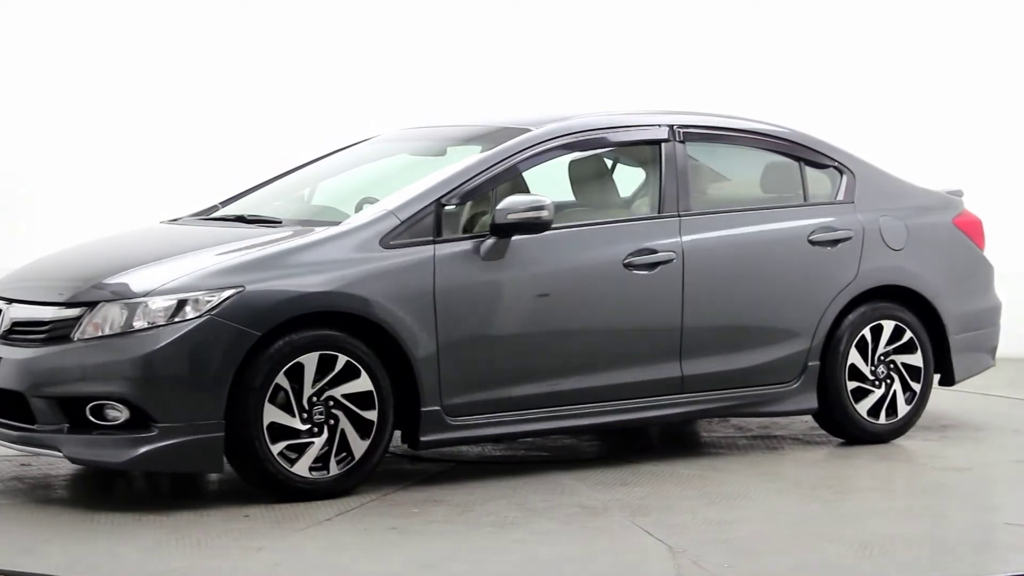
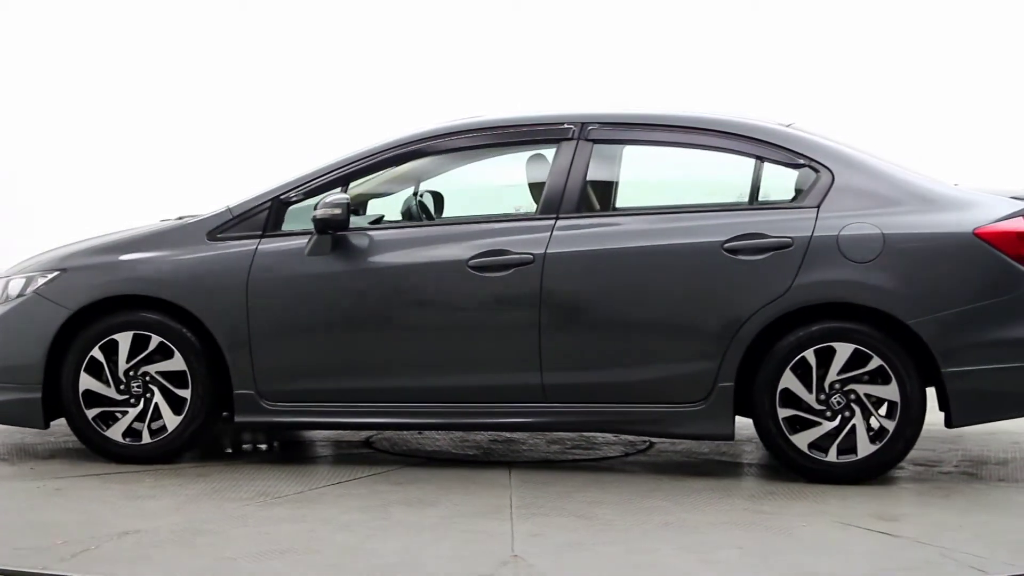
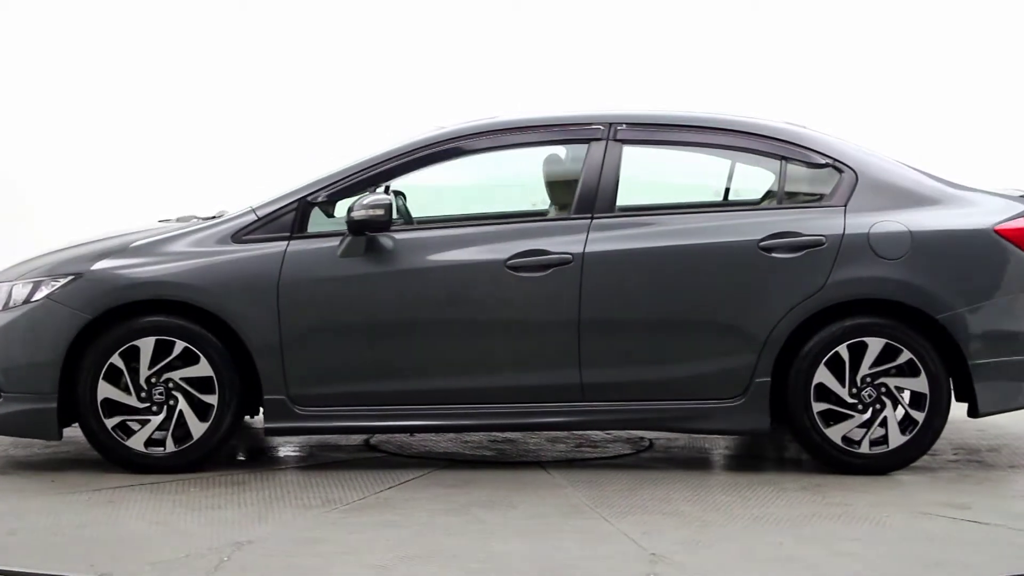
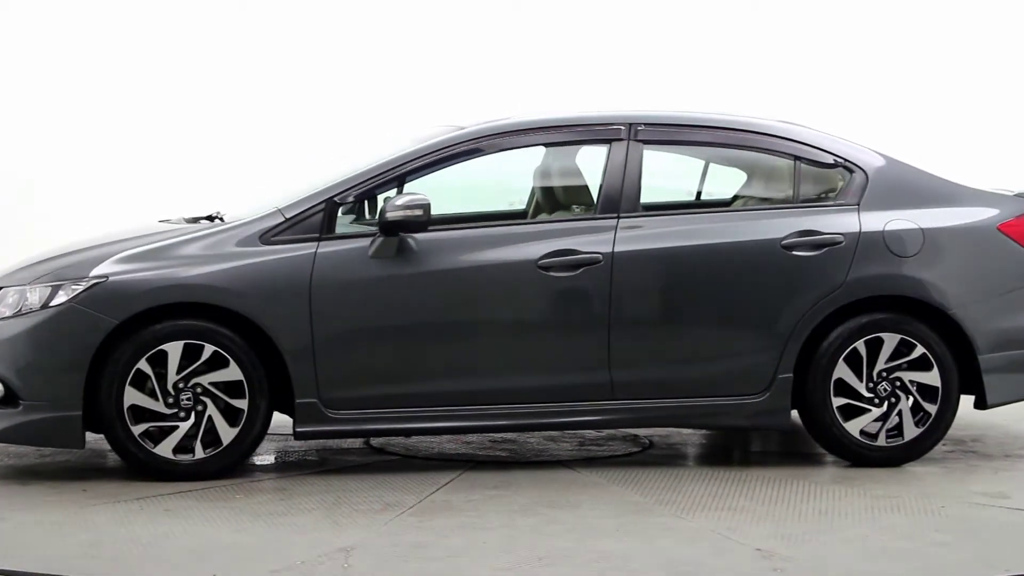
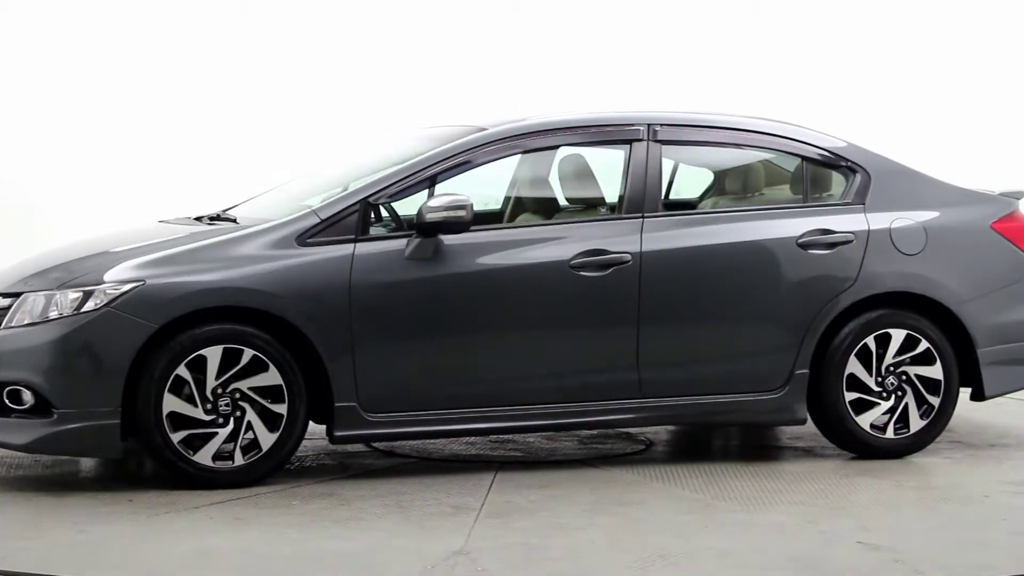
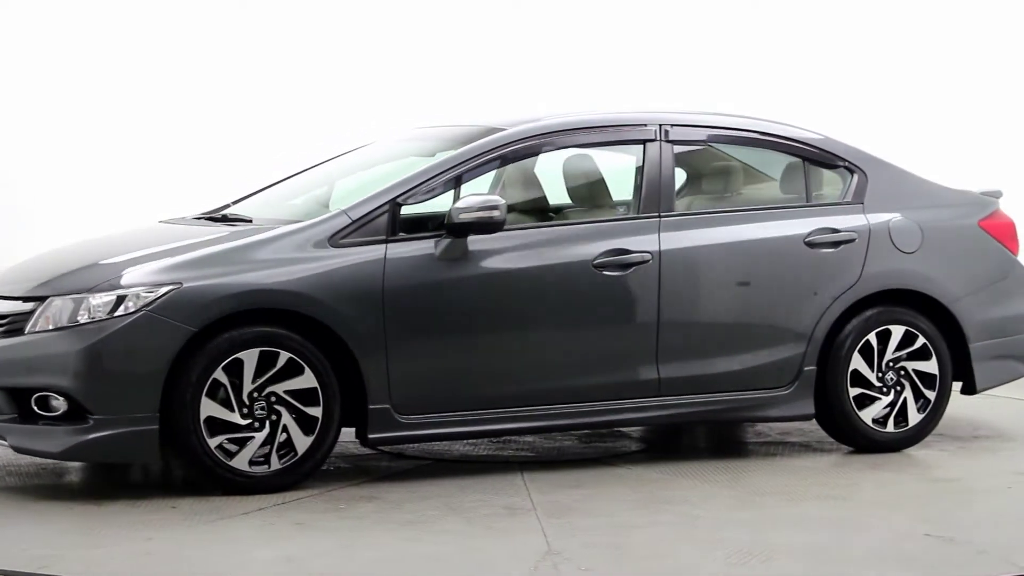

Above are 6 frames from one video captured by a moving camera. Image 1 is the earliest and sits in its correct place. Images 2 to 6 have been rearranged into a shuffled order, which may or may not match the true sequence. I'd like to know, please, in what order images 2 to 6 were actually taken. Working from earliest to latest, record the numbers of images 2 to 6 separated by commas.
6, 5, 4, 3, 2
